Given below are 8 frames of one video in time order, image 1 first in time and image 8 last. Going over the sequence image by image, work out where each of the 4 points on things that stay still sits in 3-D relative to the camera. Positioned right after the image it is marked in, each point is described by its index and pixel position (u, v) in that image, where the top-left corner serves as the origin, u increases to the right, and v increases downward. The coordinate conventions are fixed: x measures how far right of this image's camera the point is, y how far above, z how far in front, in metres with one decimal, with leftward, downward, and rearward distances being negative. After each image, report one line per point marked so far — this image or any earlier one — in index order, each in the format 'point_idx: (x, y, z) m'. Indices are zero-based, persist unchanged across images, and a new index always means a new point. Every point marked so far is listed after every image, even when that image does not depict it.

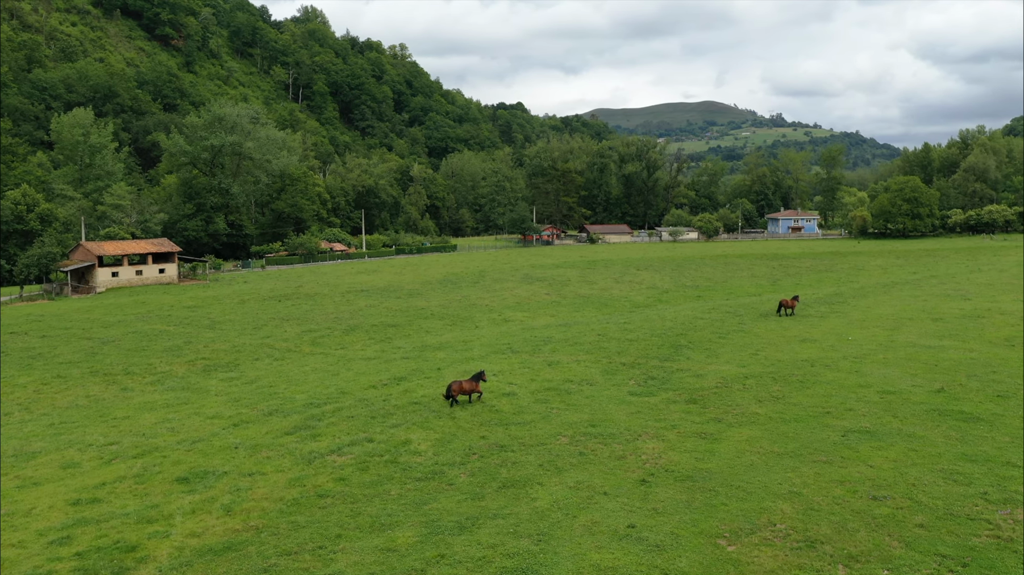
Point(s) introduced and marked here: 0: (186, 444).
0: (-7.2, -3.5, +18.4) m
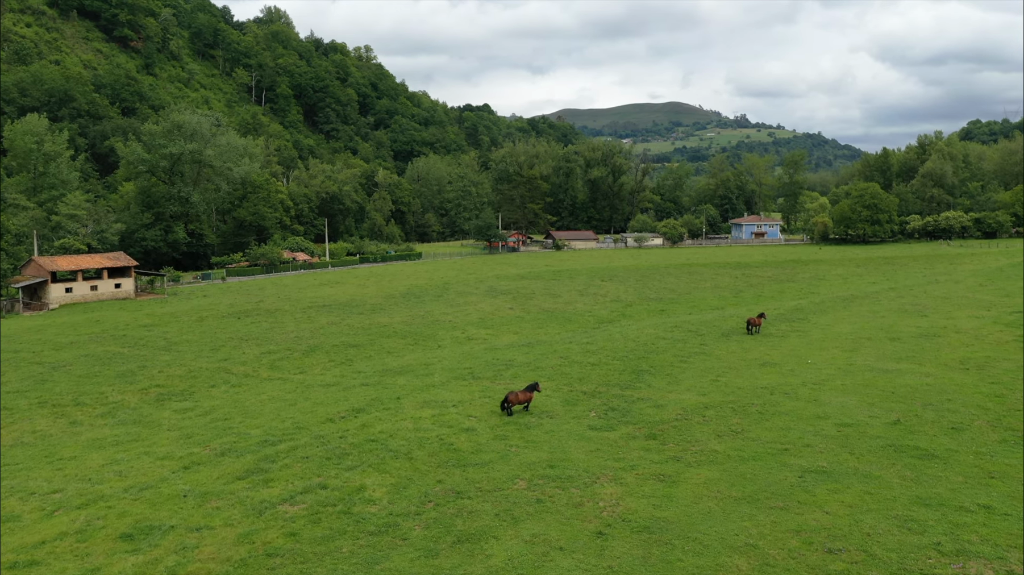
0: (-8.1, -4.4, +17.8) m
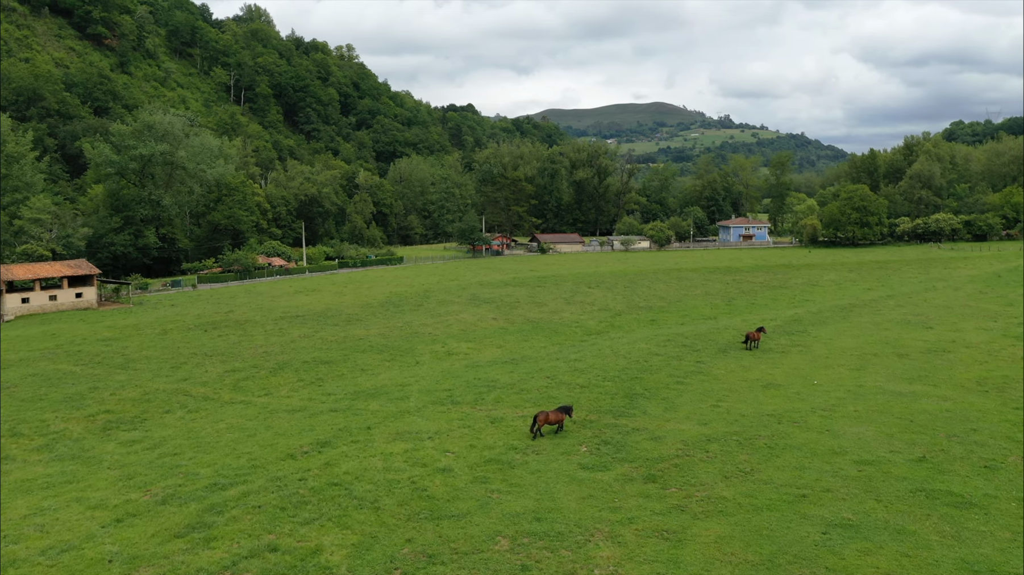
0: (-8.5, -4.9, +15.3) m
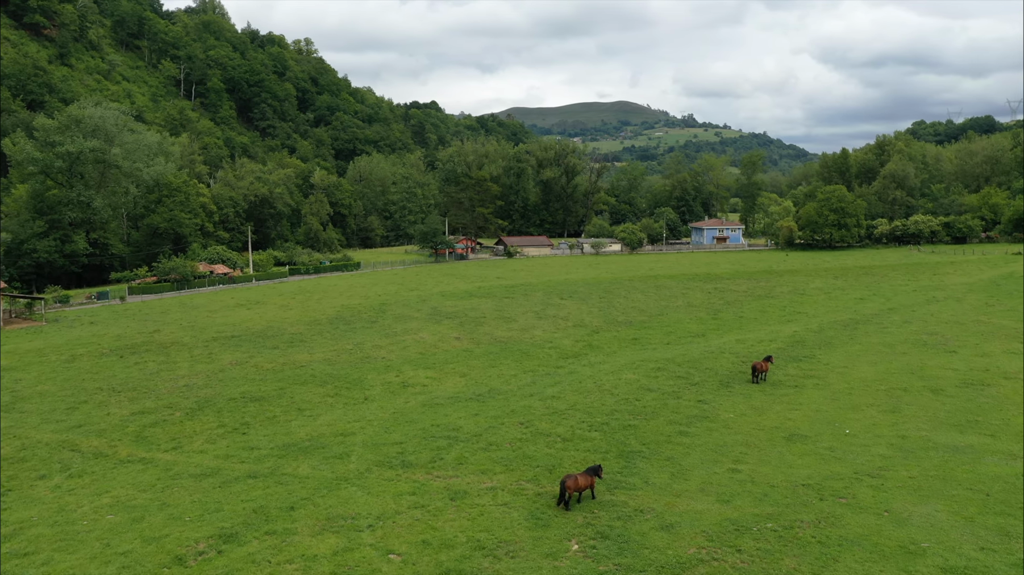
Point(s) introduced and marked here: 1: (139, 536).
0: (-8.9, -5.8, +9.7) m
1: (-7.8, -5.1, +17.4) m
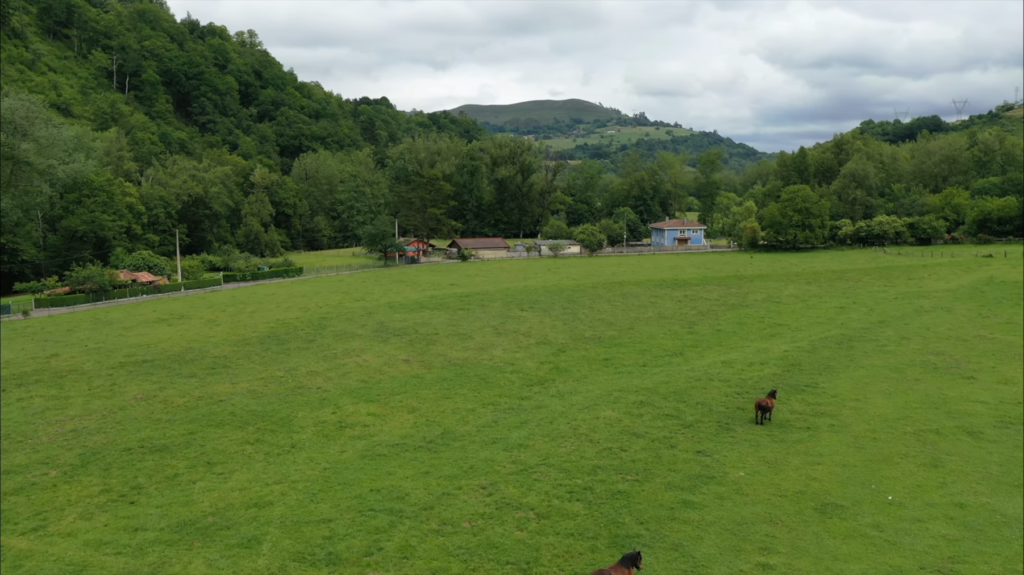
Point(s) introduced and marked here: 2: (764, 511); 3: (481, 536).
0: (-9.0, -6.6, +4.3) m
1: (-8.3, -5.9, +12.1) m
2: (+5.2, -4.7, +17.5) m
3: (-0.7, -5.0, +16.9) m
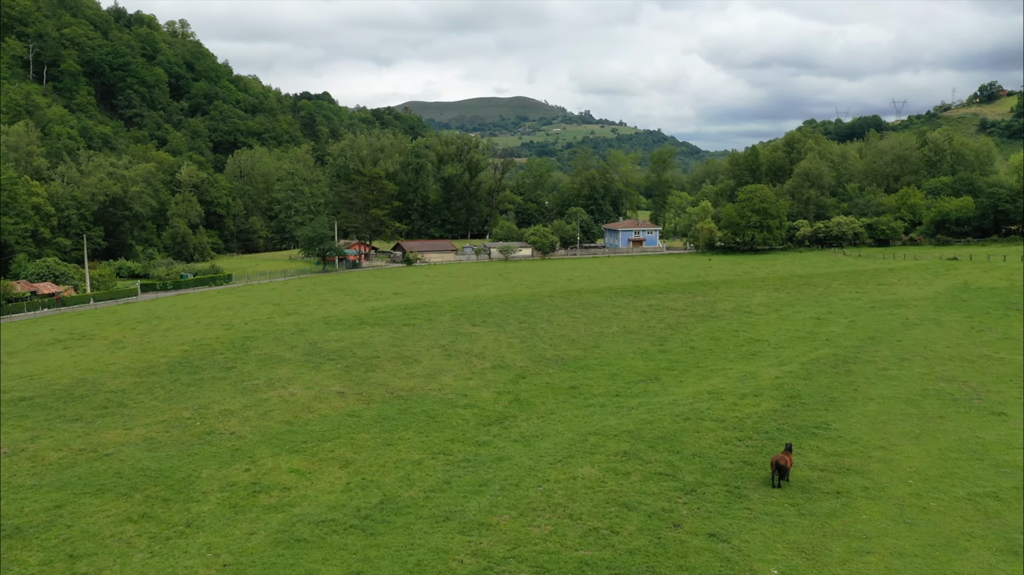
0: (-8.6, -7.4, -1.3) m
1: (-8.5, -6.7, +6.5) m
2: (+4.7, -5.4, +12.8) m
3: (-1.2, -5.7, +11.7) m
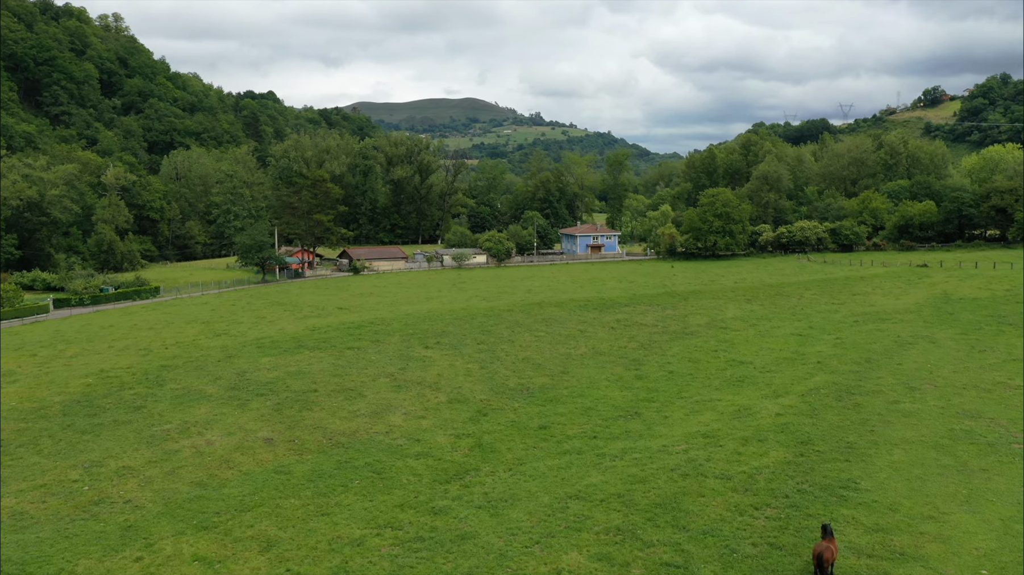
0: (-7.9, -8.2, -6.5) m
1: (-8.2, -7.6, +1.3) m
2: (+4.5, -6.2, +8.4) m
3: (-1.3, -6.5, +7.0) m
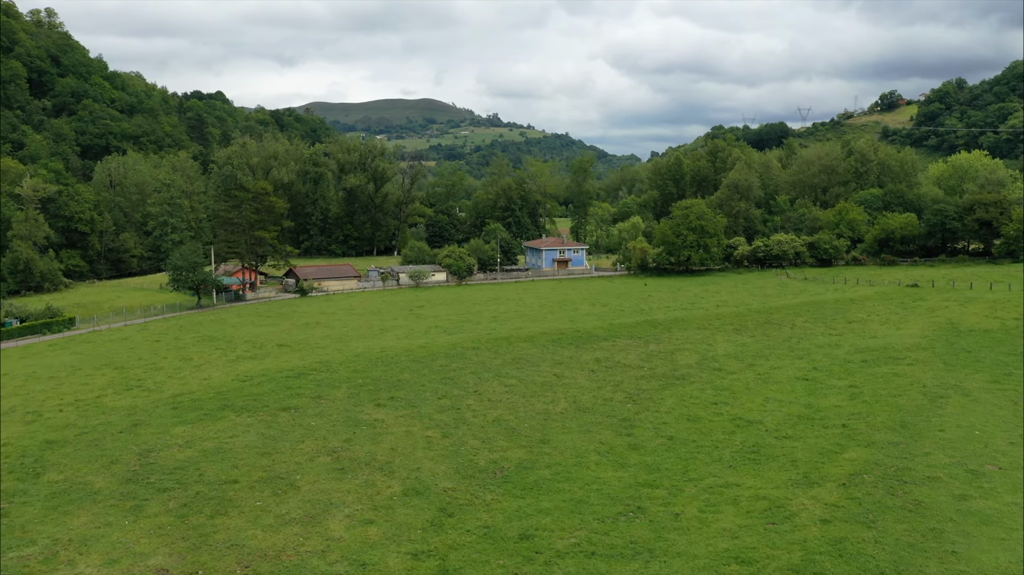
0: (-6.9, -10.1, -13.1) m
1: (-7.6, -9.5, -5.3) m
2: (+4.8, -8.0, +2.4) m
3: (-0.9, -8.4, +0.8) m
